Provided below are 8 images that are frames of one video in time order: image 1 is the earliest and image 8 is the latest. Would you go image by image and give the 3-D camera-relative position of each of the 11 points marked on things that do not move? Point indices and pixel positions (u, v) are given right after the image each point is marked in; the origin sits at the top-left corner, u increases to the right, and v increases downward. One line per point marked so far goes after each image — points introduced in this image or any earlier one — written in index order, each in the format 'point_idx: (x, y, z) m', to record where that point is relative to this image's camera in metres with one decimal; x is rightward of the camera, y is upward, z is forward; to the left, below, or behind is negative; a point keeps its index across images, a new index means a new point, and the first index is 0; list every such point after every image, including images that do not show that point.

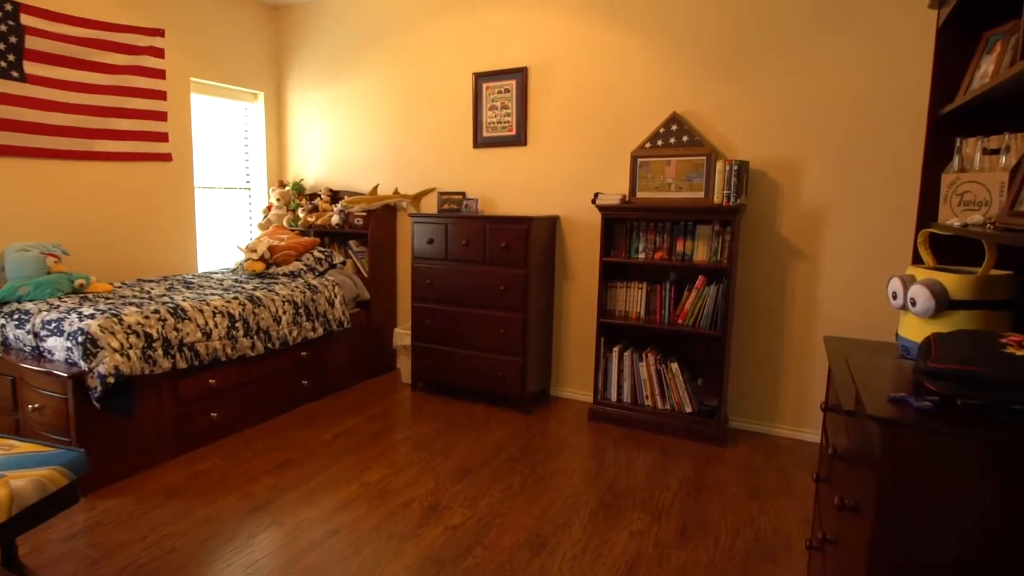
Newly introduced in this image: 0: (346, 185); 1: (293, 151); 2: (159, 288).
0: (-1.3, +0.8, +4.8) m
1: (-1.7, +1.0, +4.9) m
2: (-2.0, 0.0, +3.5) m
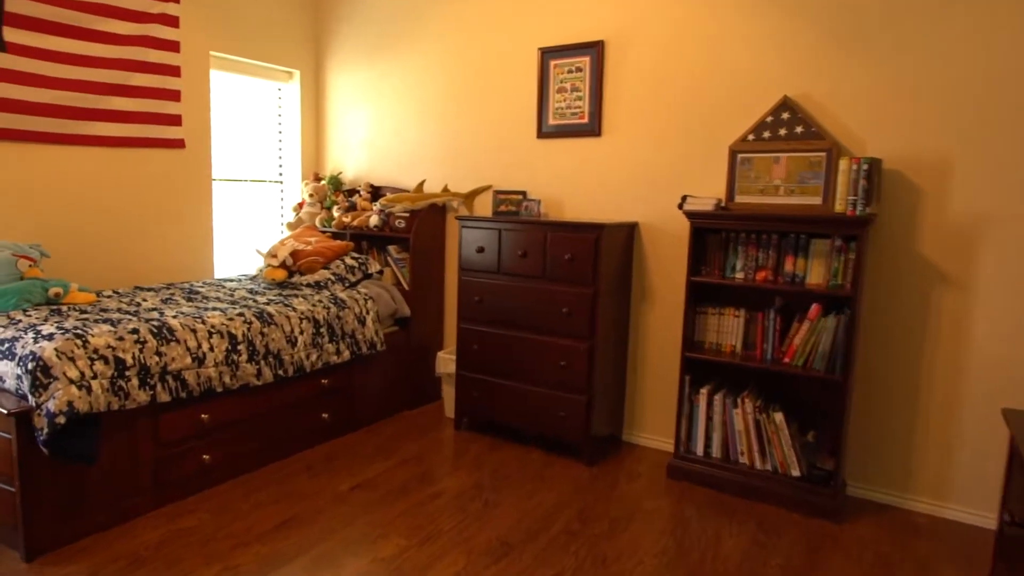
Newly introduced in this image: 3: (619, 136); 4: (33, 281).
0: (-0.8, +0.7, +4.2) m
1: (-1.2, +1.0, +4.4) m
2: (-1.7, -0.1, +3.0) m
3: (+0.5, +0.8, +3.3) m
4: (-2.0, 0.0, +2.8) m
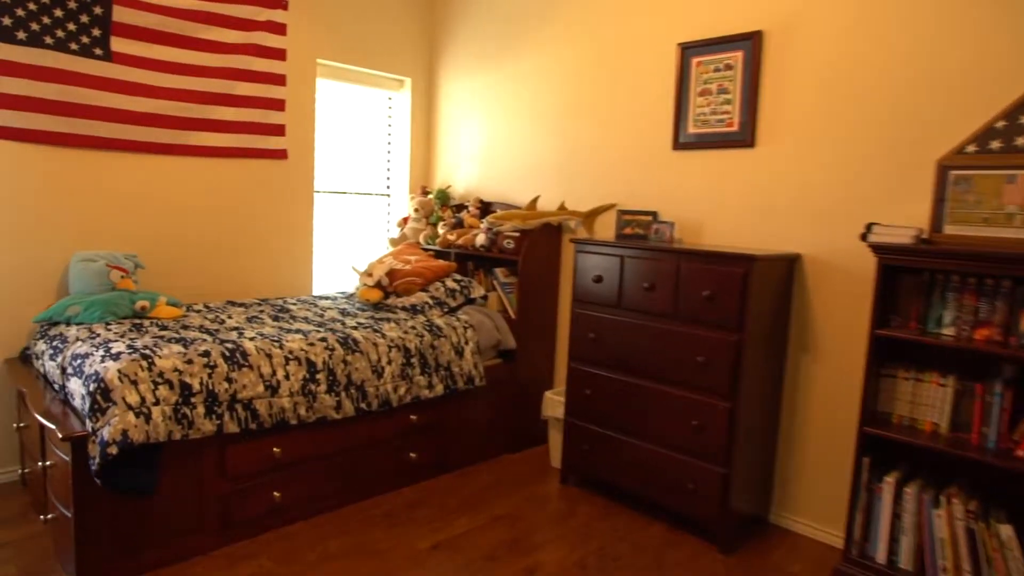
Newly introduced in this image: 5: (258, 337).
0: (-0.1, +0.5, +3.8) m
1: (-0.4, +0.9, +4.0) m
2: (-1.2, -0.1, +2.8) m
3: (+1.1, +0.6, +2.7) m
4: (-1.6, 0.0, +2.6) m
5: (-1.0, -0.2, +2.5) m
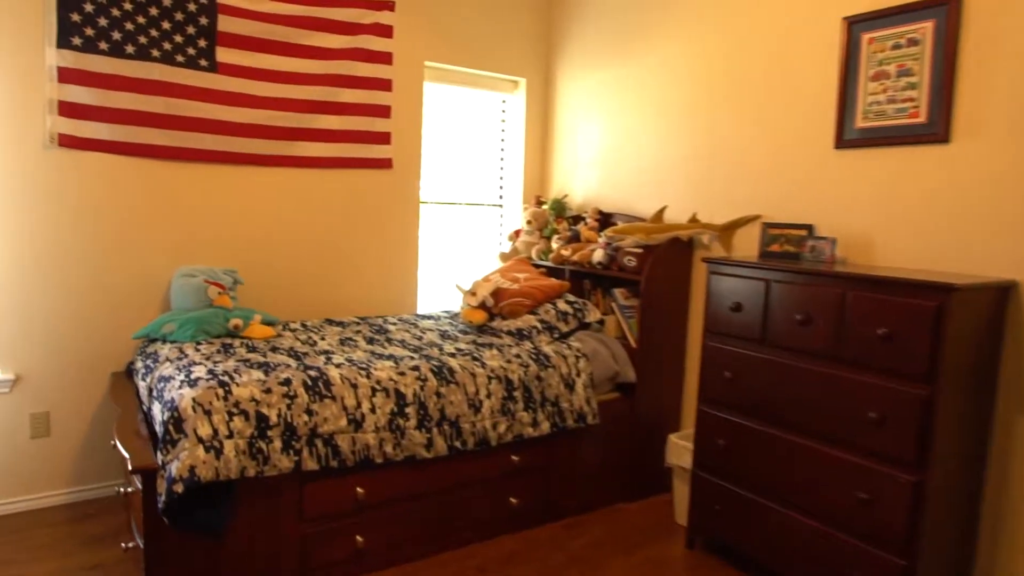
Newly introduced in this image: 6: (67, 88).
0: (+0.6, +0.4, +3.4) m
1: (+0.3, +0.7, +3.7) m
2: (-0.7, -0.2, +2.6) m
3: (+1.5, +0.5, +2.1) m
4: (-1.1, -0.1, +2.5) m
5: (-0.6, -0.3, +2.3) m
6: (-1.6, +0.7, +2.3) m
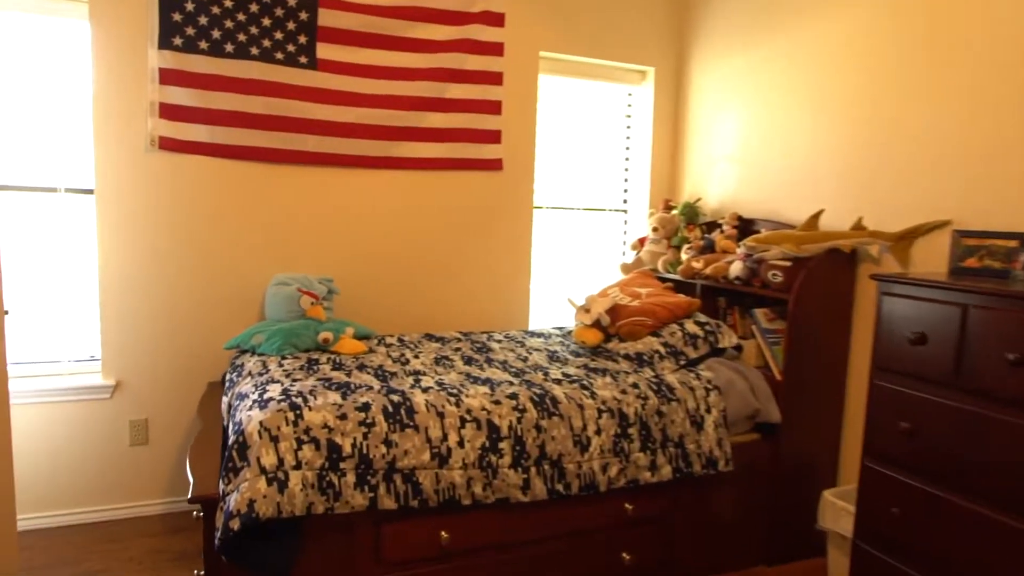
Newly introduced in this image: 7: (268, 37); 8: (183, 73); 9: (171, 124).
0: (+1.1, +0.3, +2.9) m
1: (+0.9, +0.7, +3.2) m
2: (-0.3, -0.3, +2.4) m
3: (+1.8, +0.4, +1.4) m
4: (-0.7, -0.1, +2.3) m
5: (-0.2, -0.3, +2.1) m
6: (-1.2, +0.7, +2.3) m
7: (-0.9, +0.9, +2.4) m
8: (-1.2, +0.8, +2.3) m
9: (-1.2, +0.6, +2.3) m
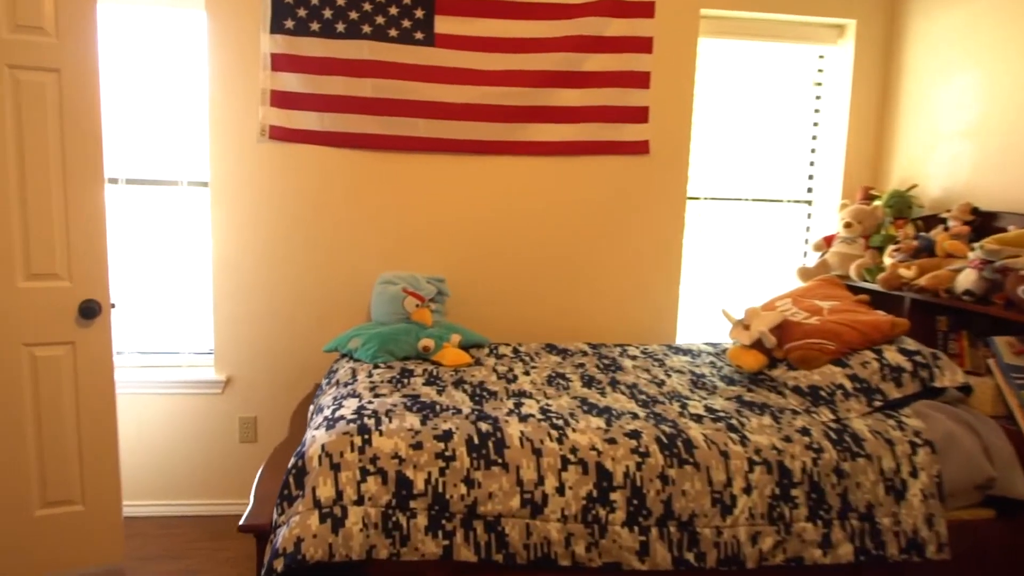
0: (+1.6, +0.3, +2.1) m
1: (+1.5, +0.6, +2.5) m
2: (+0.1, -0.3, +2.0) m
3: (+1.9, +0.3, +0.5) m
4: (-0.3, -0.1, +2.1) m
5: (+0.1, -0.3, +1.7) m
6: (-0.8, +0.7, +2.2) m
7: (-0.4, +0.9, +2.2) m
8: (-0.7, +0.8, +2.1) m
9: (-0.8, +0.6, +2.2) m
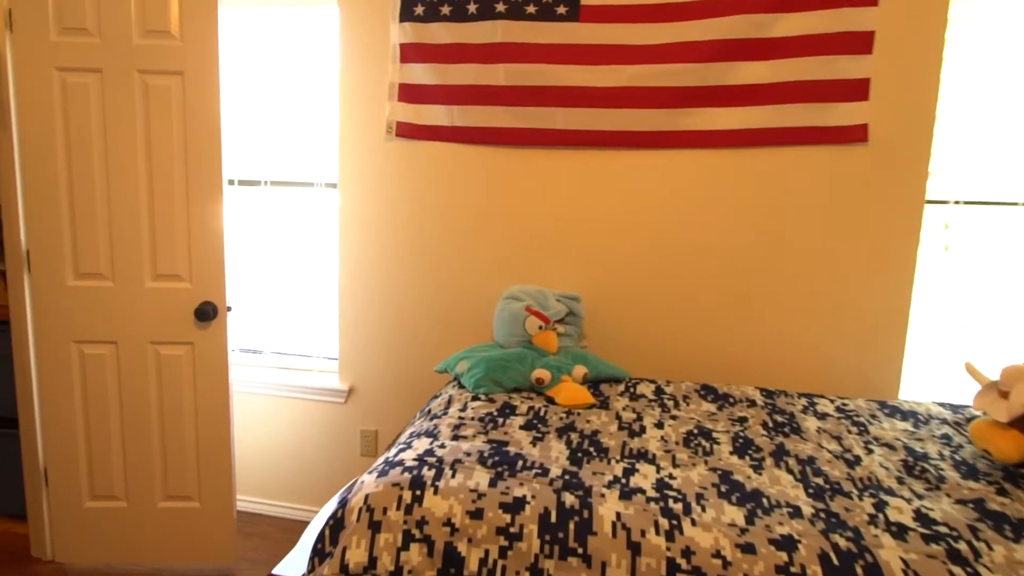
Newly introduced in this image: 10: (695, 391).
0: (+1.9, +0.1, +1.1) m
1: (+2.0, +0.5, +1.5) m
2: (+0.4, -0.4, +1.5) m
3: (+1.6, +0.1, -0.5) m
4: (+0.1, -0.2, +1.8) m
5: (+0.3, -0.4, +1.3) m
6: (-0.3, +0.7, +2.0) m
7: (0.0, +0.9, +1.9) m
8: (-0.3, +0.7, +2.0) m
9: (-0.3, +0.6, +2.0) m
10: (+0.5, -0.3, +1.8) m
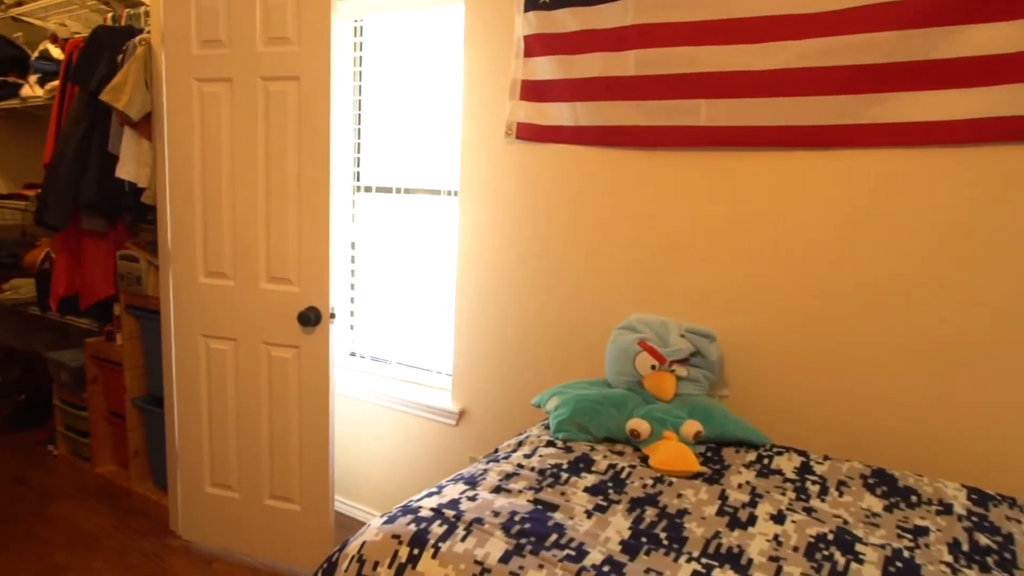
0: (+1.8, 0.0, +0.2) m
1: (+2.0, +0.3, +0.5) m
2: (+0.5, -0.4, +1.1) m
3: (+0.9, +0.1, -1.2) m
4: (+0.3, -0.2, +1.5) m
5: (+0.3, -0.5, +0.9) m
6: (+0.1, +0.6, +1.8) m
7: (+0.4, +0.8, +1.6) m
8: (+0.1, +0.7, +1.7) m
9: (+0.1, +0.5, +1.8) m
10: (+0.7, -0.4, +1.3) m
